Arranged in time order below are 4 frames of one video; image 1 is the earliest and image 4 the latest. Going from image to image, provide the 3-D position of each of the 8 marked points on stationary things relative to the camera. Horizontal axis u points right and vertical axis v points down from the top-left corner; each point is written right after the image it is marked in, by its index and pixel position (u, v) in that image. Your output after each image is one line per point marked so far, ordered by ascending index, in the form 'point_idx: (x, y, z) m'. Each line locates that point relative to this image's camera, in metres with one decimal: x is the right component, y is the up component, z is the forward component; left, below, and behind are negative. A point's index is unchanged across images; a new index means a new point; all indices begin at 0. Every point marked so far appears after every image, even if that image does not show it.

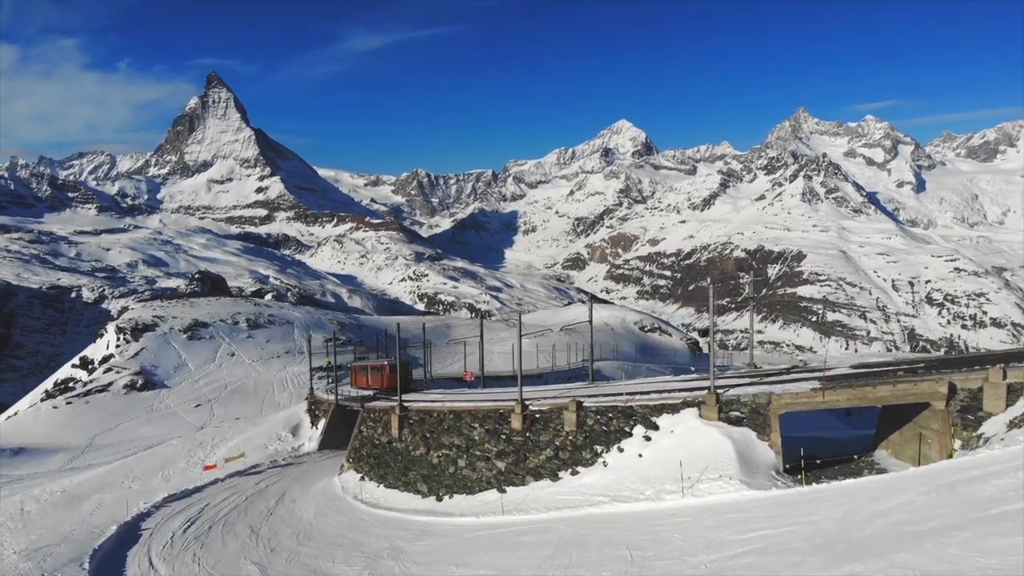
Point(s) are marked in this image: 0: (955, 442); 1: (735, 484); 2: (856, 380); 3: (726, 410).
0: (+11.6, -4.0, +17.2) m
1: (+5.9, -5.2, +17.4) m
2: (+10.0, -2.7, +19.0) m
3: (+6.4, -3.7, +19.6) m
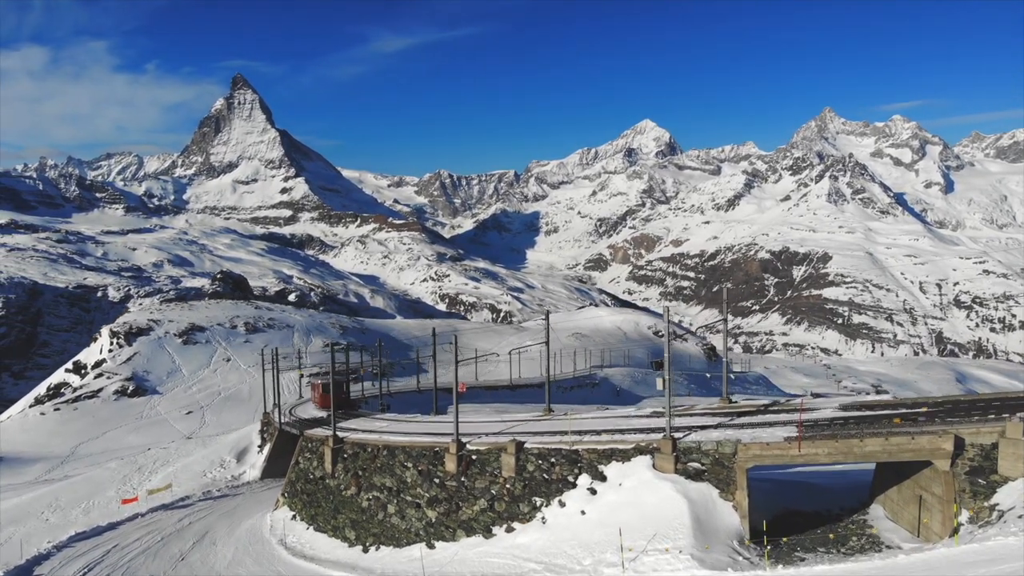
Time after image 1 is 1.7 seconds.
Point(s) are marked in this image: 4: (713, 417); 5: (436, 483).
0: (+9.4, -4.7, +13.7) m
1: (+3.7, -5.9, +14.1) m
2: (+7.9, -3.3, +15.6) m
3: (+4.3, -4.3, +16.3) m
4: (+5.8, -3.7, +18.8) m
5: (-2.3, -6.0, +19.9) m
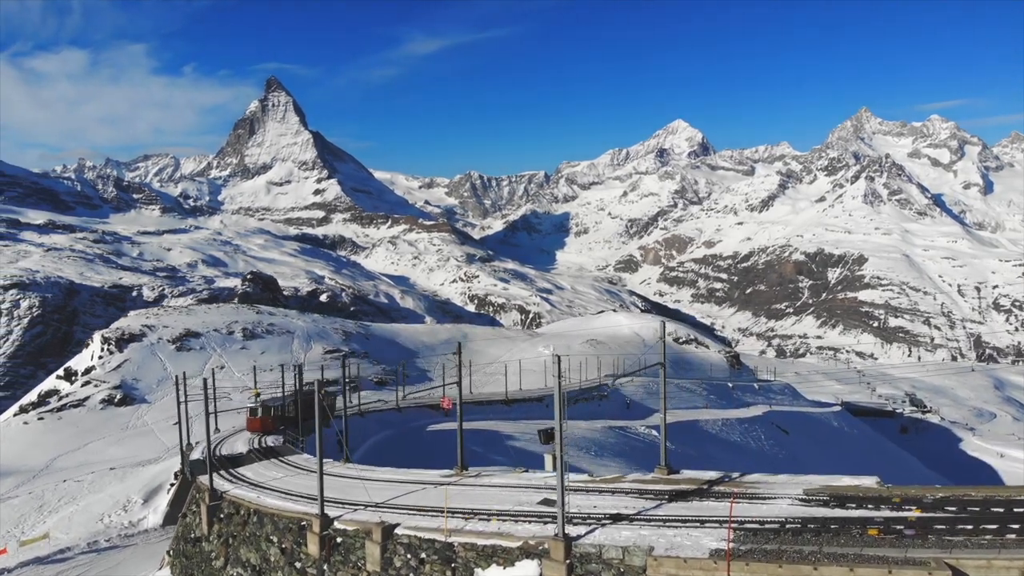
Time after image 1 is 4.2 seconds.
0: (+6.3, -5.6, +9.1) m
1: (+0.6, -6.7, +9.8) m
2: (+4.8, -4.2, +11.1) m
3: (+1.2, -5.2, +11.9) m
4: (+2.9, -4.6, +14.4) m
5: (-5.2, -6.8, +15.8) m
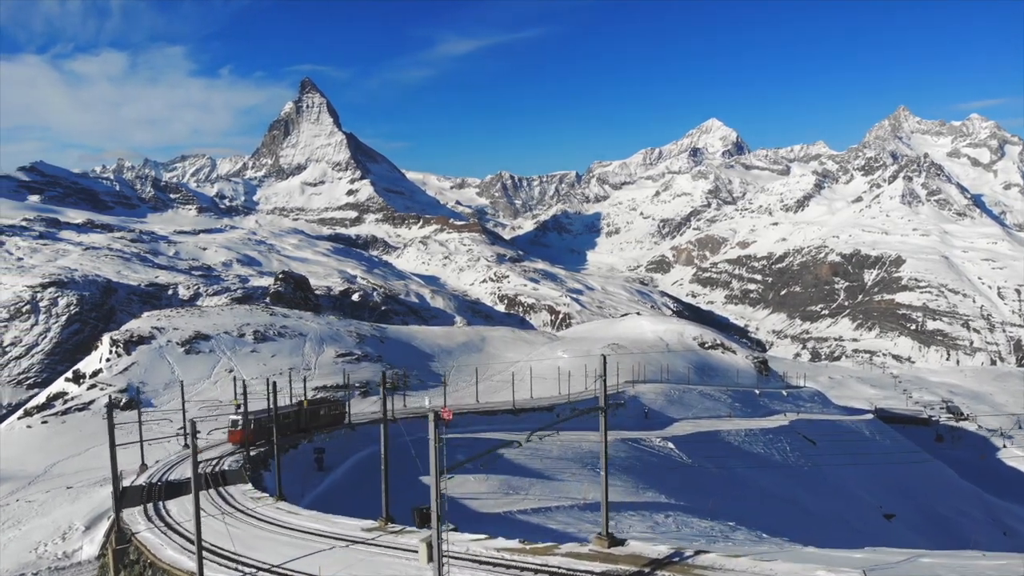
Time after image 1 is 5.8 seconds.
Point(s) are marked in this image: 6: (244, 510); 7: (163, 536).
0: (+4.2, -6.2, +6.2) m
1: (-1.4, -7.3, +7.1) m
2: (+2.9, -4.8, +8.3) m
3: (-0.7, -5.7, +9.2) m
4: (+1.1, -5.2, +11.7) m
5: (-6.9, -7.3, +13.4) m
6: (-8.1, -6.8, +20.2) m
7: (-9.5, -6.7, +17.8) m
